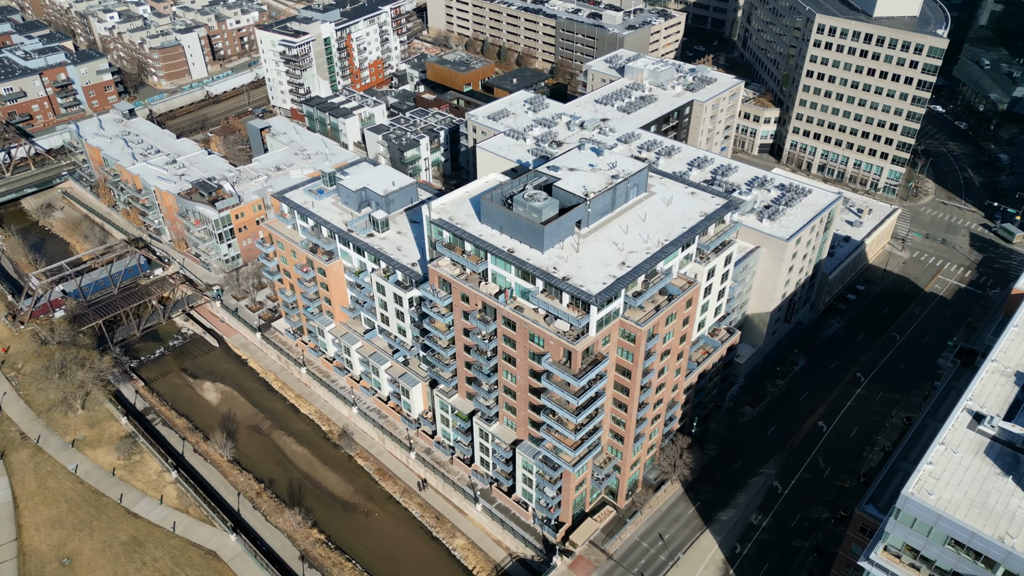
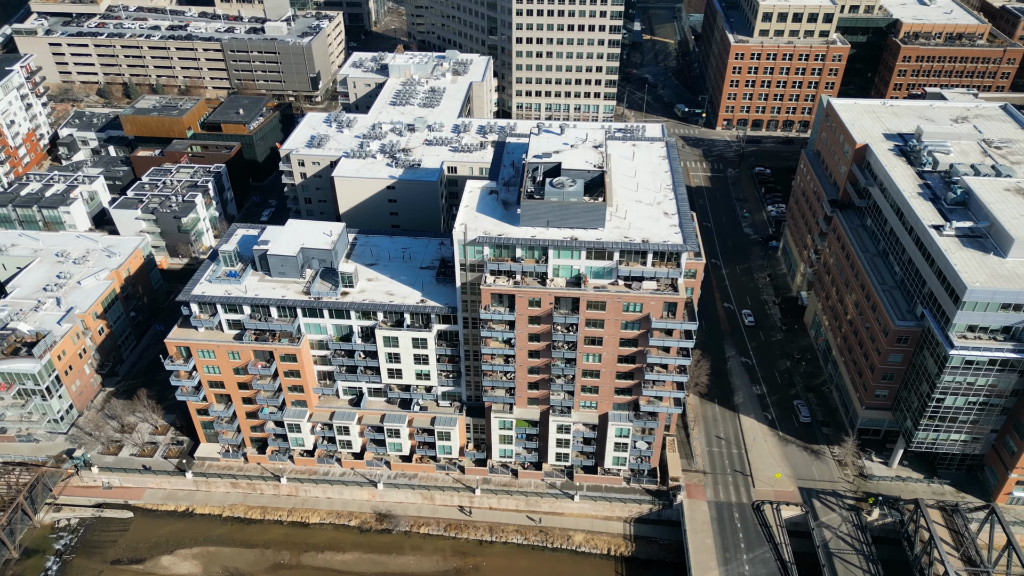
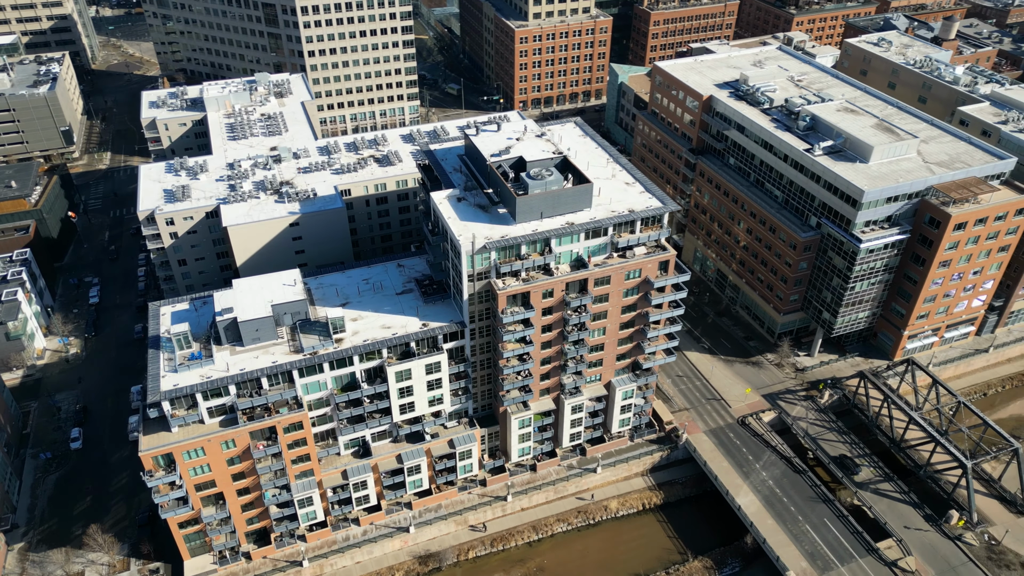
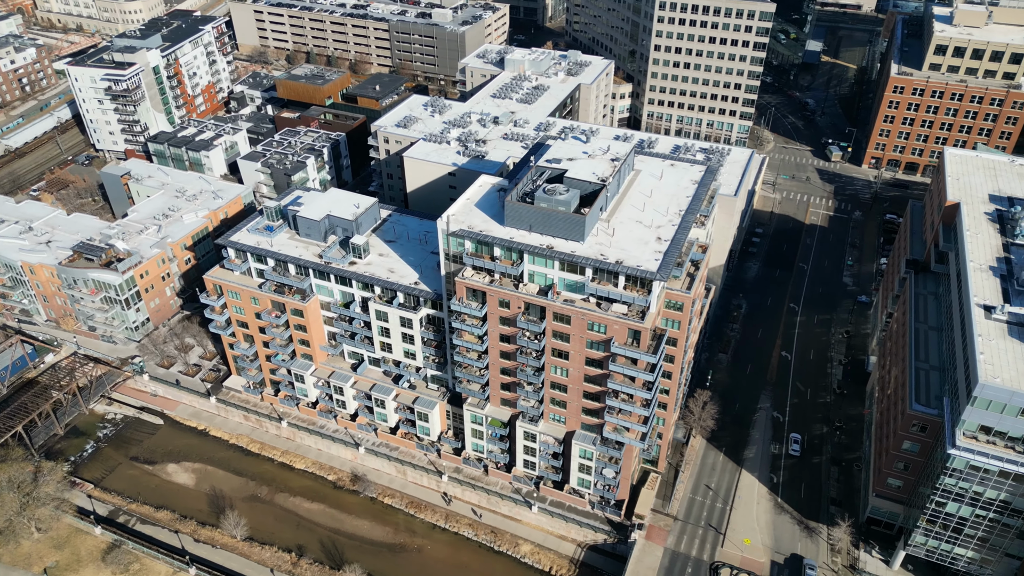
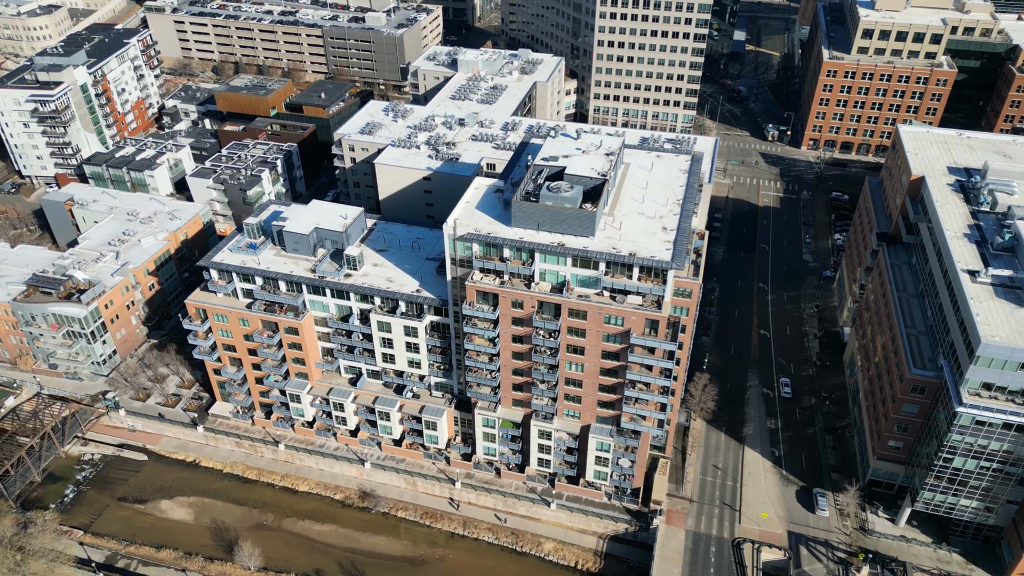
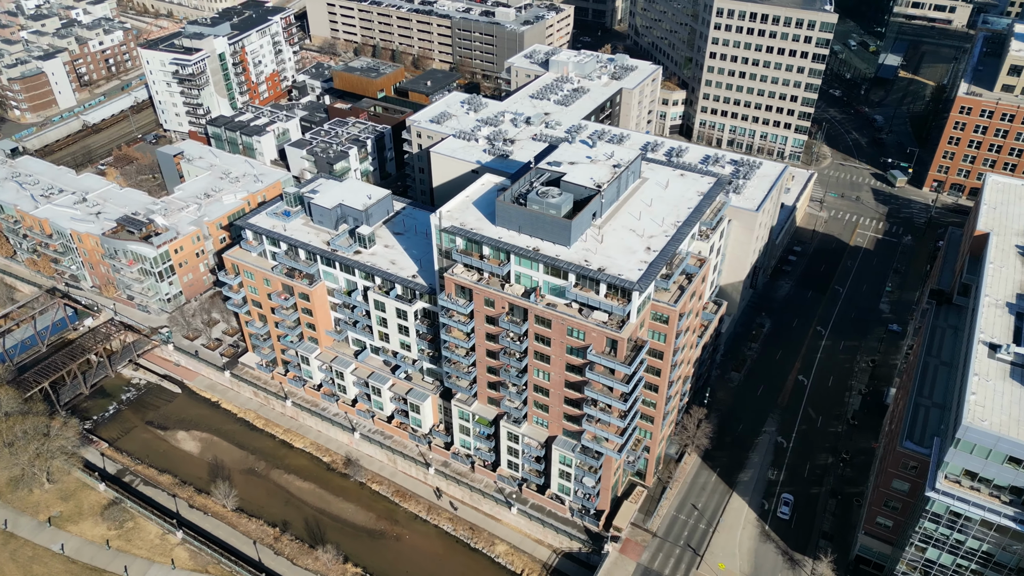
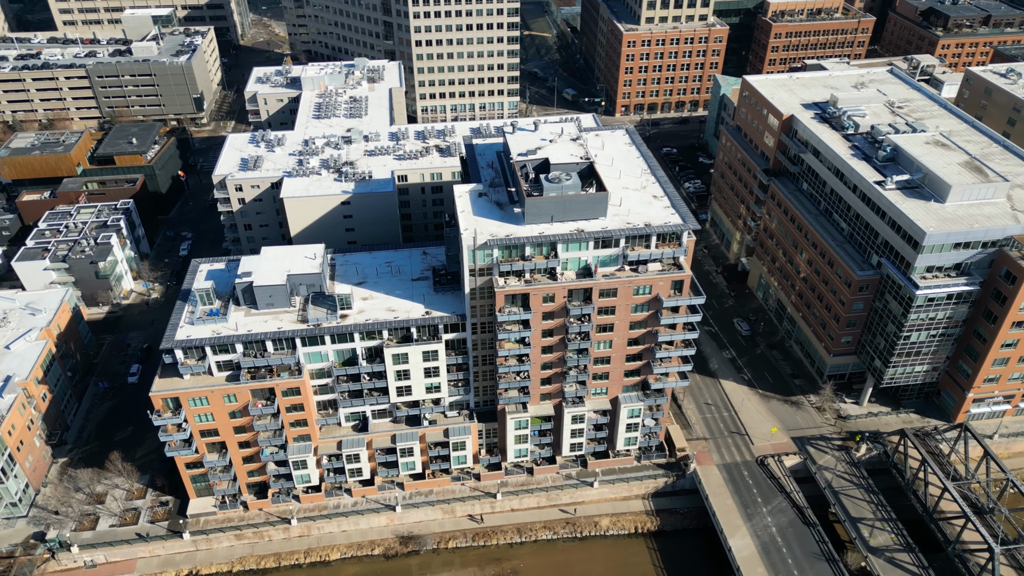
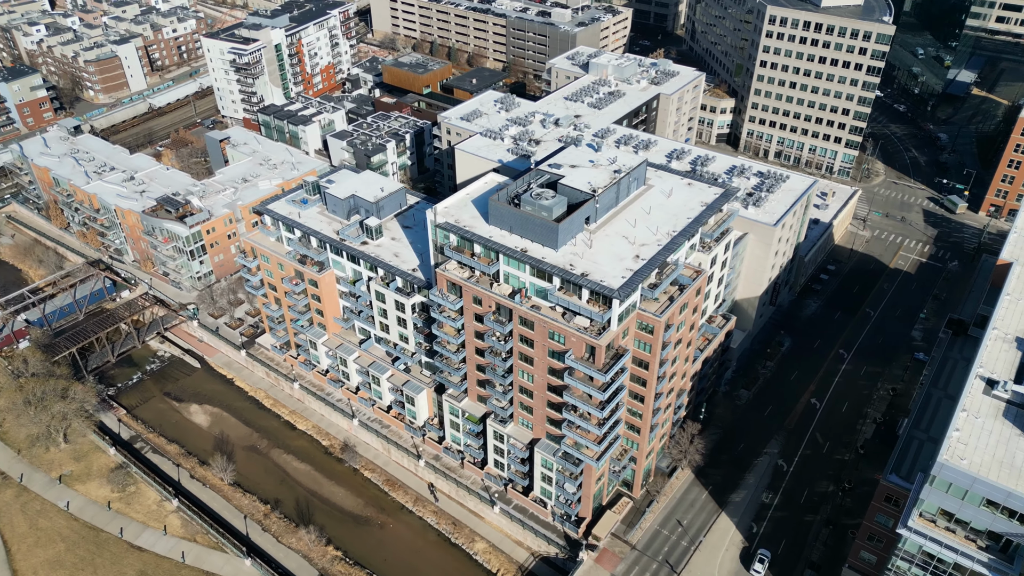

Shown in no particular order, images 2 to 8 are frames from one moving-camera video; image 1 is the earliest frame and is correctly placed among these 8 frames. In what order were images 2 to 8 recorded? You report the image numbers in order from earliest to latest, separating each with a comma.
8, 6, 4, 5, 2, 7, 3
